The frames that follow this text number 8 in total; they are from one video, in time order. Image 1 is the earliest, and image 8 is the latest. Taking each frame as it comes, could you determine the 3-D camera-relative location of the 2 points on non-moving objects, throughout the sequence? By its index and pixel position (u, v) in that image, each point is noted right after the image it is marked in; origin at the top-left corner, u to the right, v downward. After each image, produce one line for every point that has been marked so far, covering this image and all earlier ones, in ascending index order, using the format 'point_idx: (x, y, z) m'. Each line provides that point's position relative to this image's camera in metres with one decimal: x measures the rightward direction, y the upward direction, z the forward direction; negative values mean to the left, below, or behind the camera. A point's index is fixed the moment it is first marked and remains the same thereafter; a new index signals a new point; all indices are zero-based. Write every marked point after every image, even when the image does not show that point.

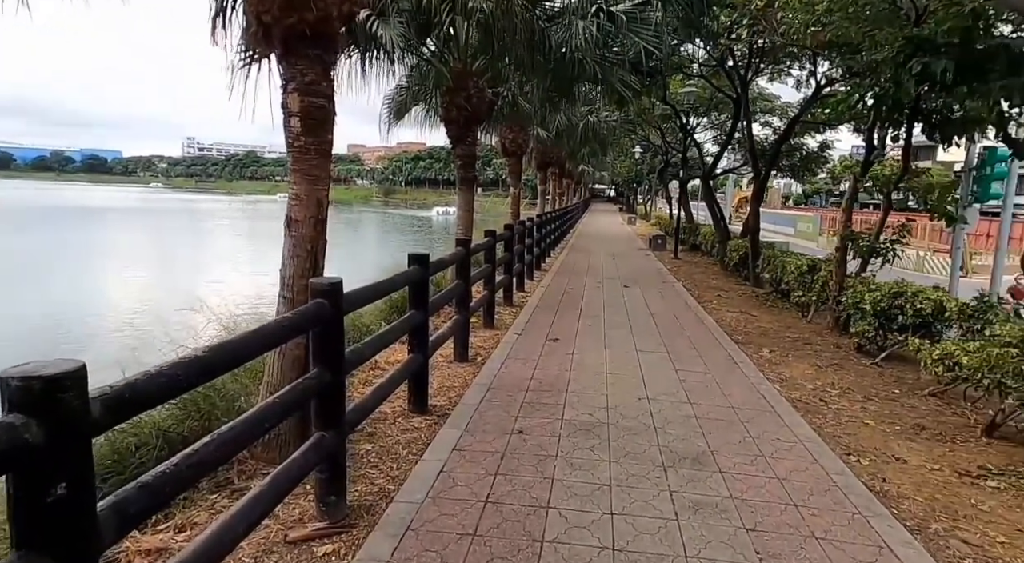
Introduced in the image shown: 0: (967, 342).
0: (+3.3, -0.4, +4.7) m
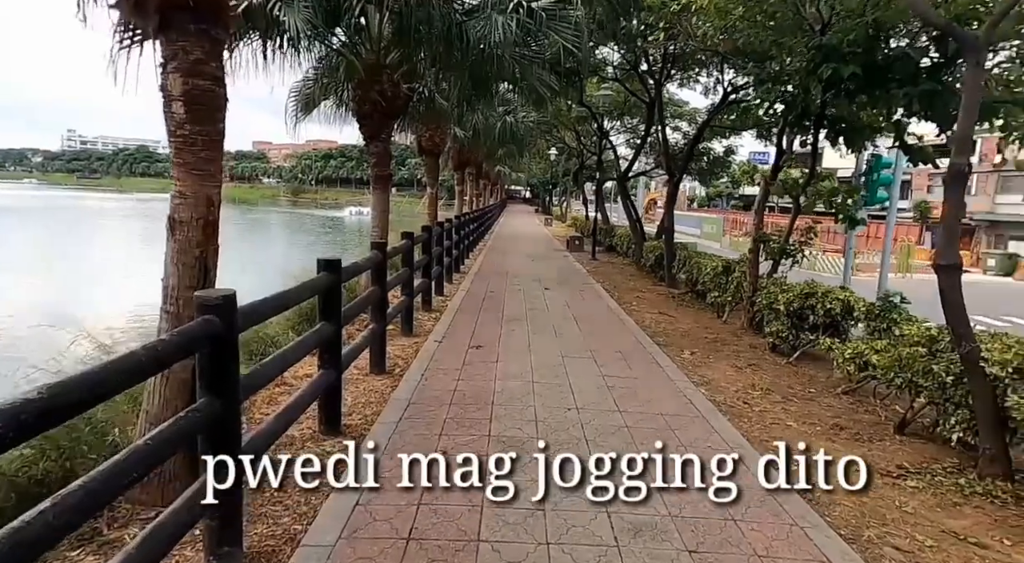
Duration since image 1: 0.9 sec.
0: (+2.7, -0.4, +4.9) m
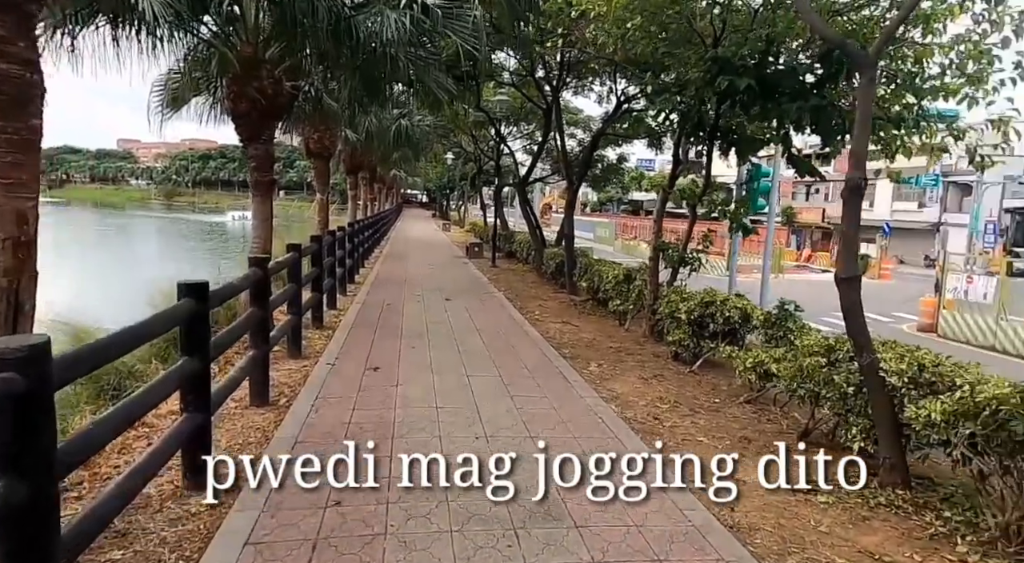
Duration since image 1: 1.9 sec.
0: (+2.0, -0.5, +5.0) m
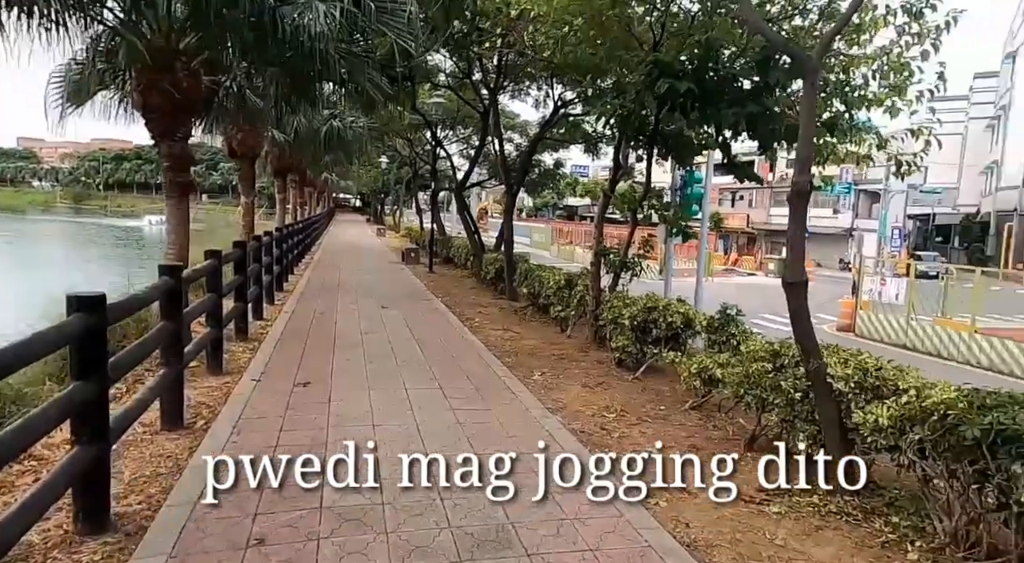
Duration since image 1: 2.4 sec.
0: (+1.6, -0.6, +4.9) m
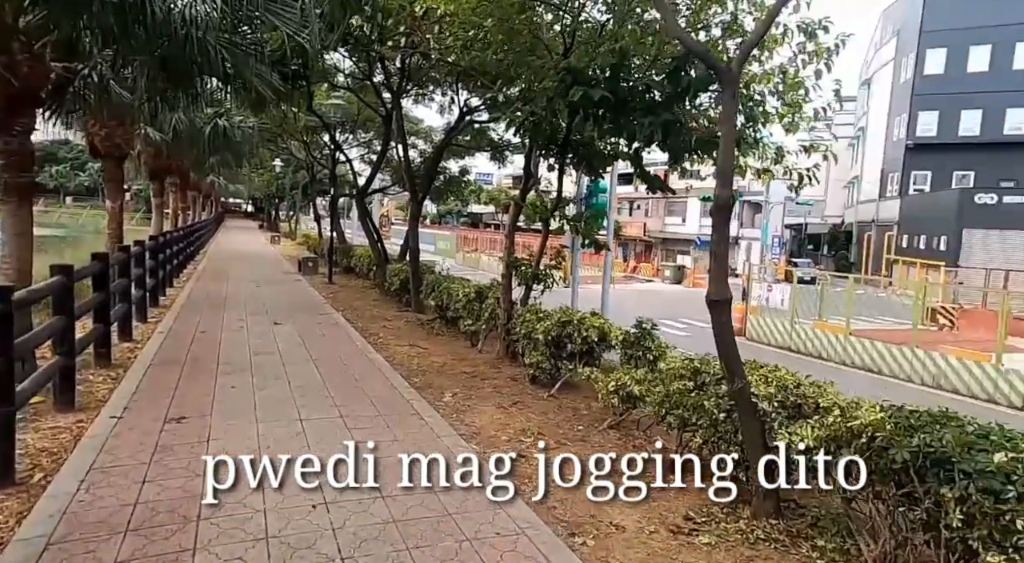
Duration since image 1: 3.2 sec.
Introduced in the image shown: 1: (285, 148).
0: (+0.9, -0.7, +4.8) m
1: (-6.8, +4.0, +19.4) m
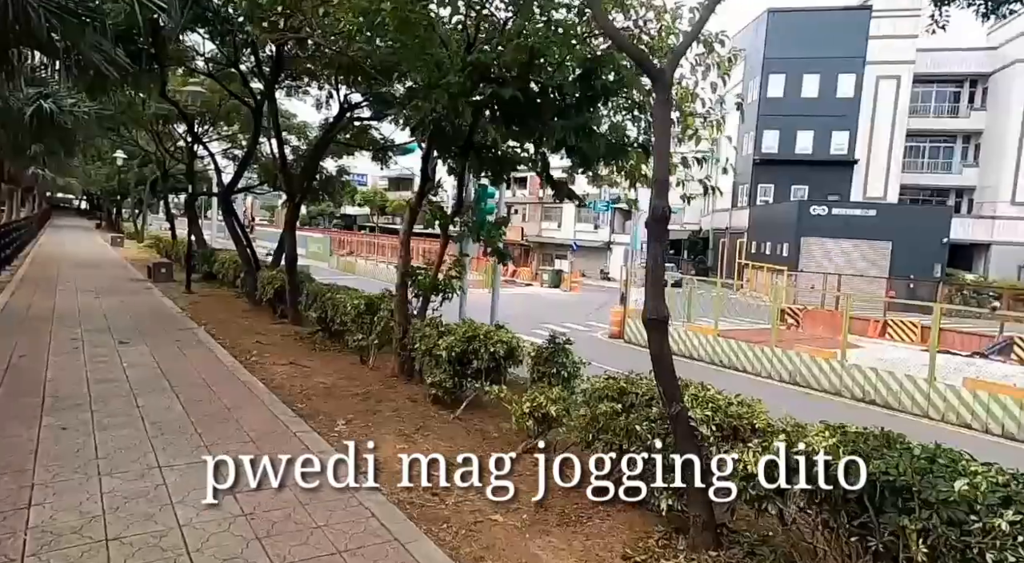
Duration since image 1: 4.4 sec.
0: (+0.2, -0.7, +4.5) m
1: (-10.1, +3.8, +17.4) m
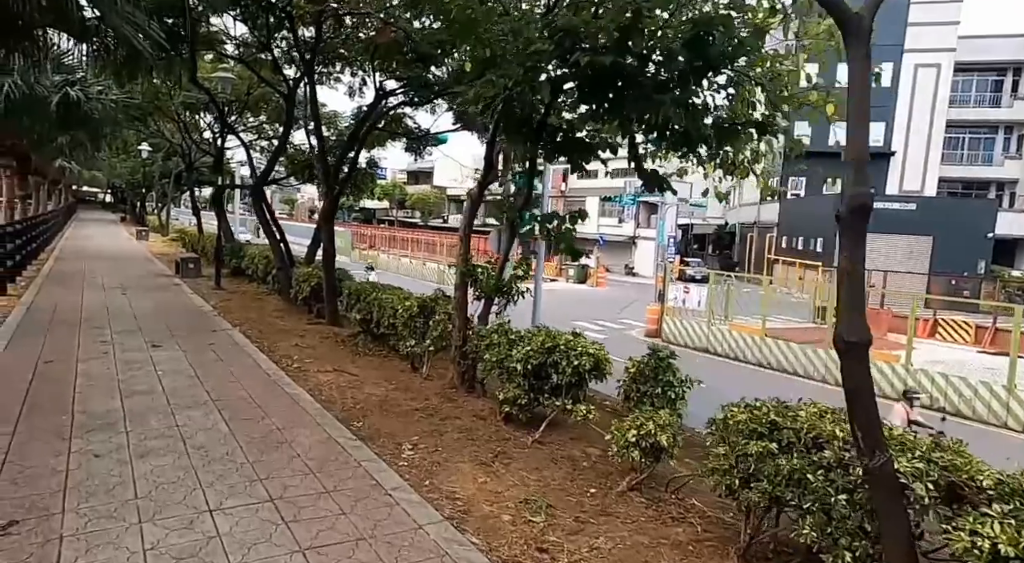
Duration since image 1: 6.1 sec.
0: (+0.8, -0.8, +3.8) m
1: (-9.1, +3.9, +16.9) m
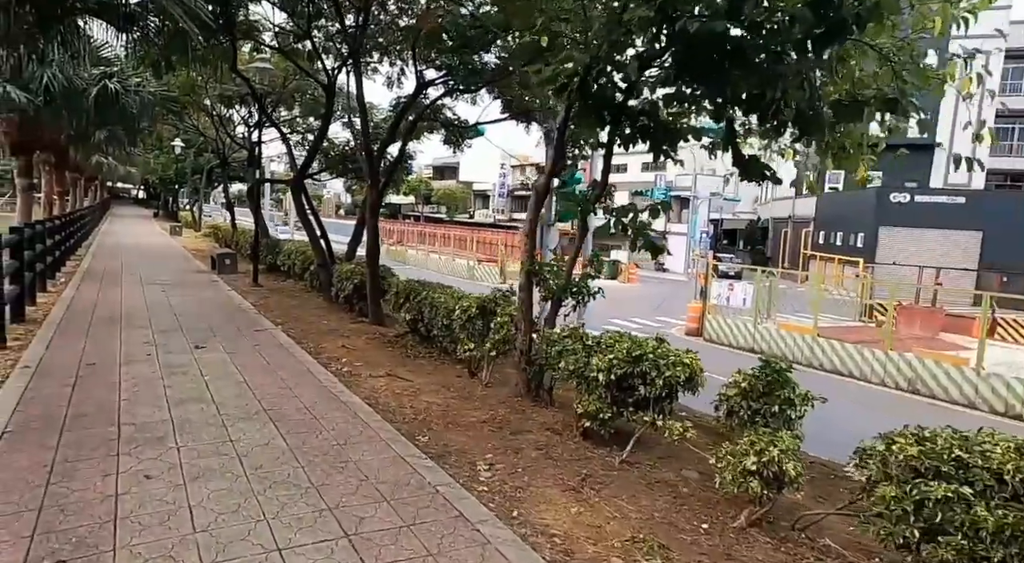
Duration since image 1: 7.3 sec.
0: (+1.3, -0.8, +3.3) m
1: (-8.1, +4.0, +16.7) m
